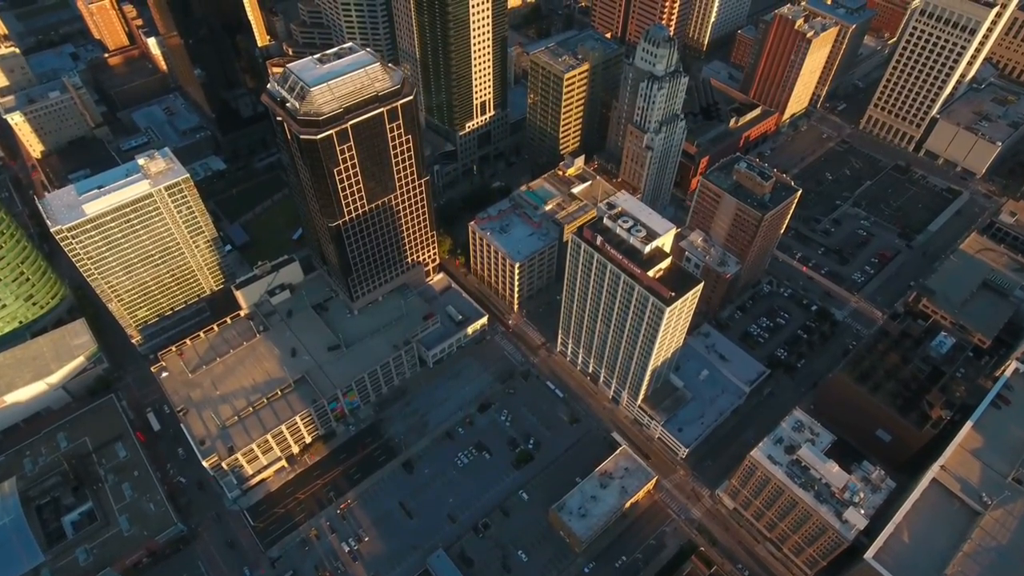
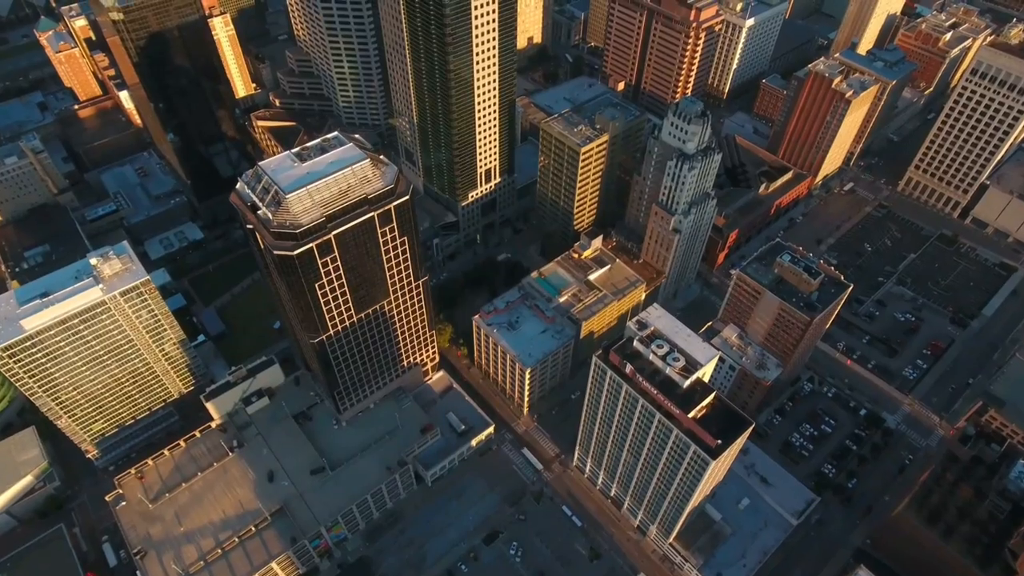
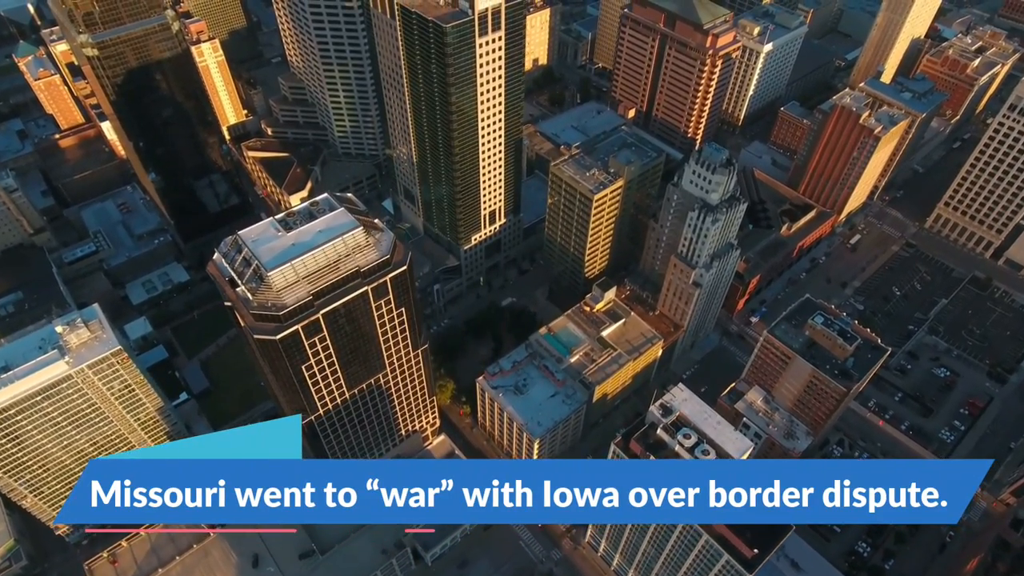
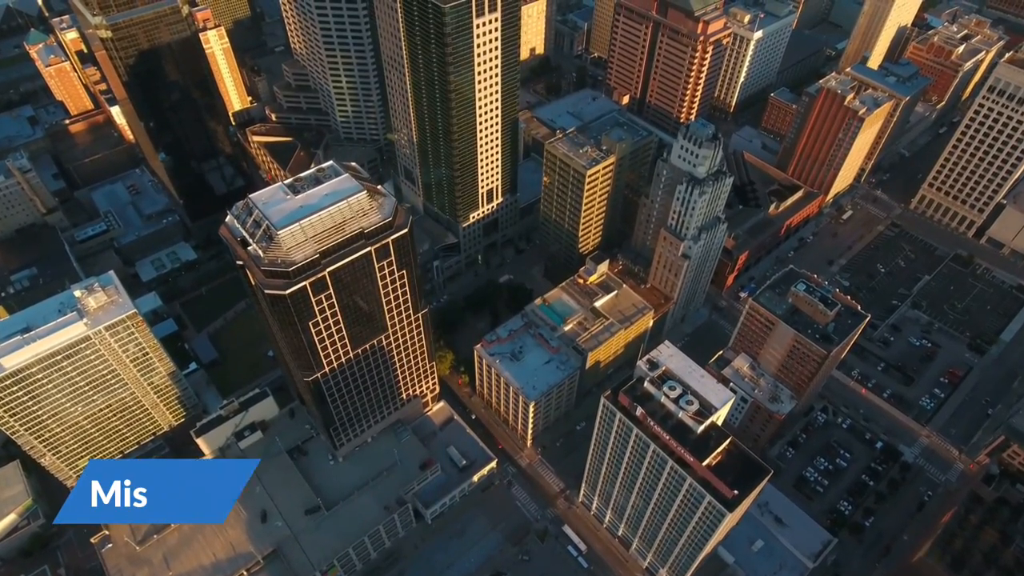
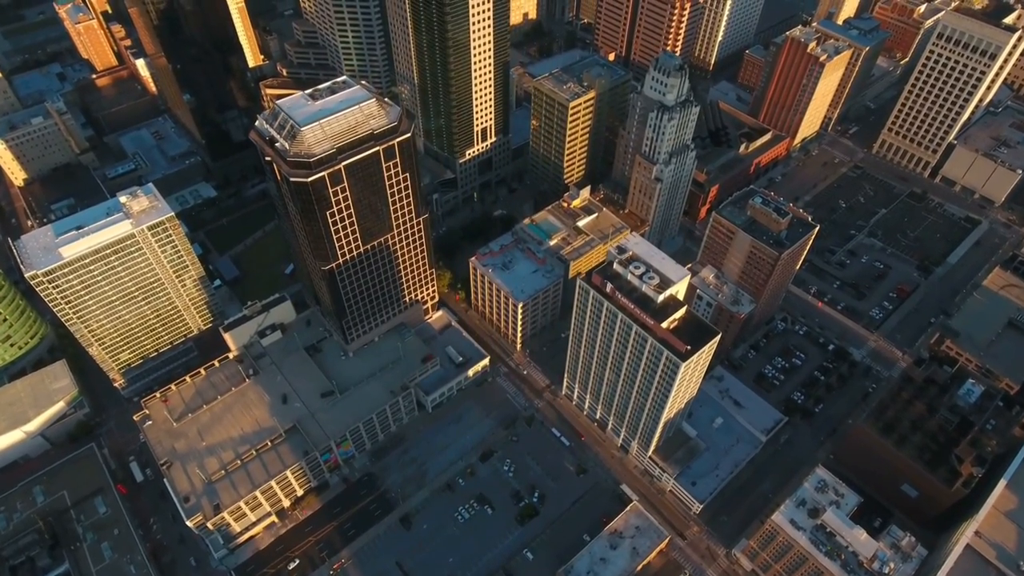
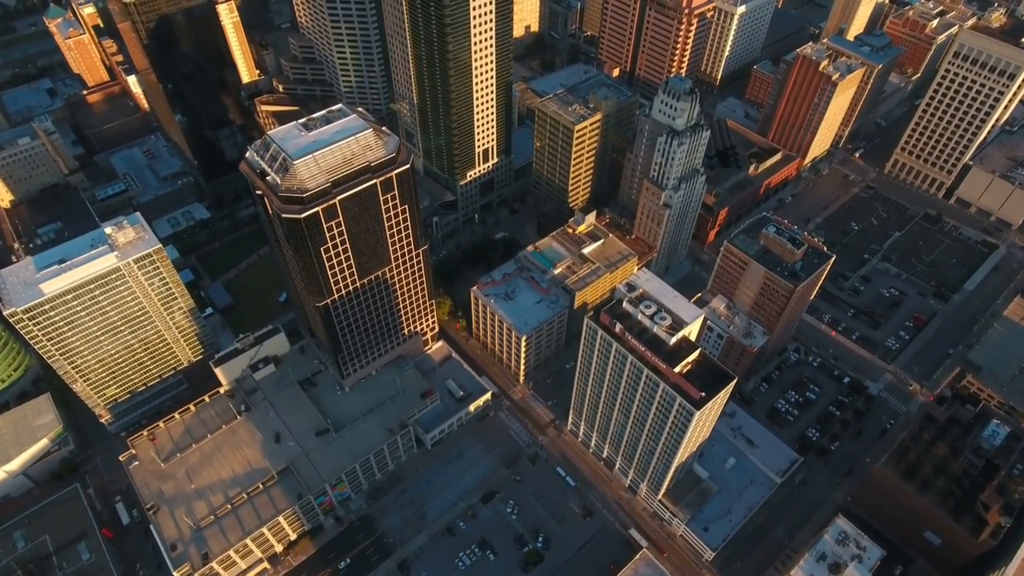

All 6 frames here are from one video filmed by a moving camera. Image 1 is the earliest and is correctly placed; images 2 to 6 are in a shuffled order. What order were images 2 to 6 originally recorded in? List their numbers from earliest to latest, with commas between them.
5, 6, 2, 4, 3
